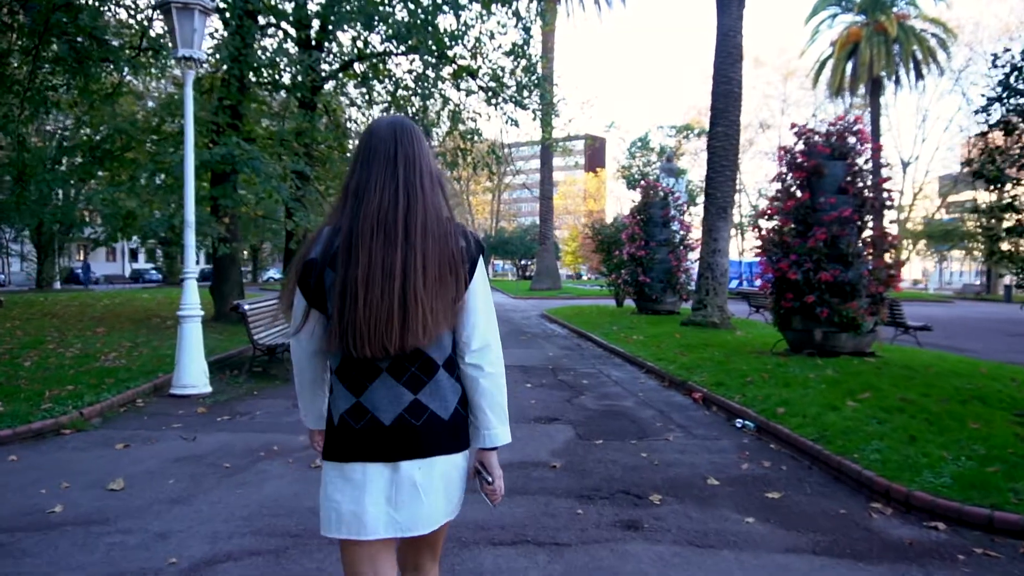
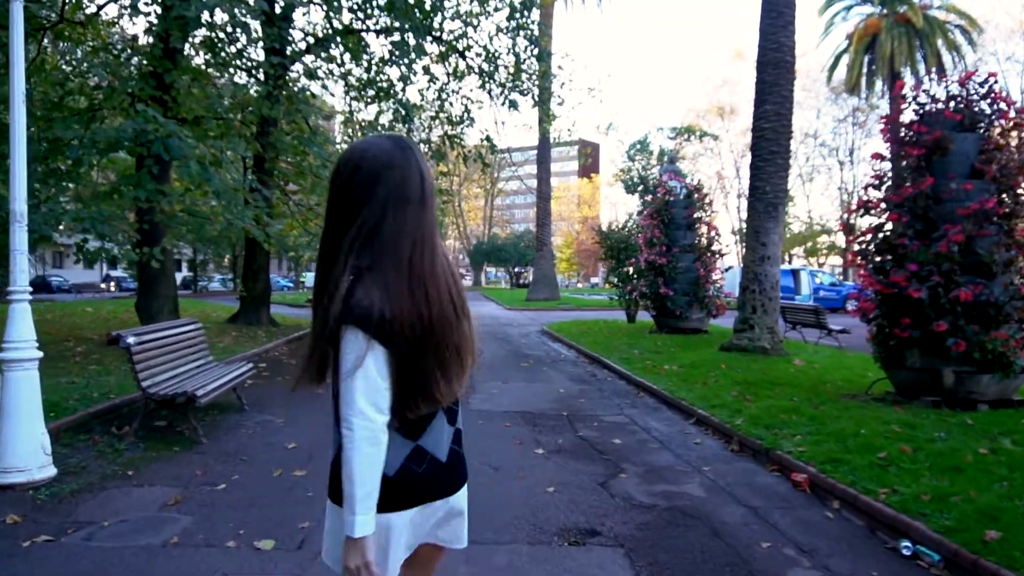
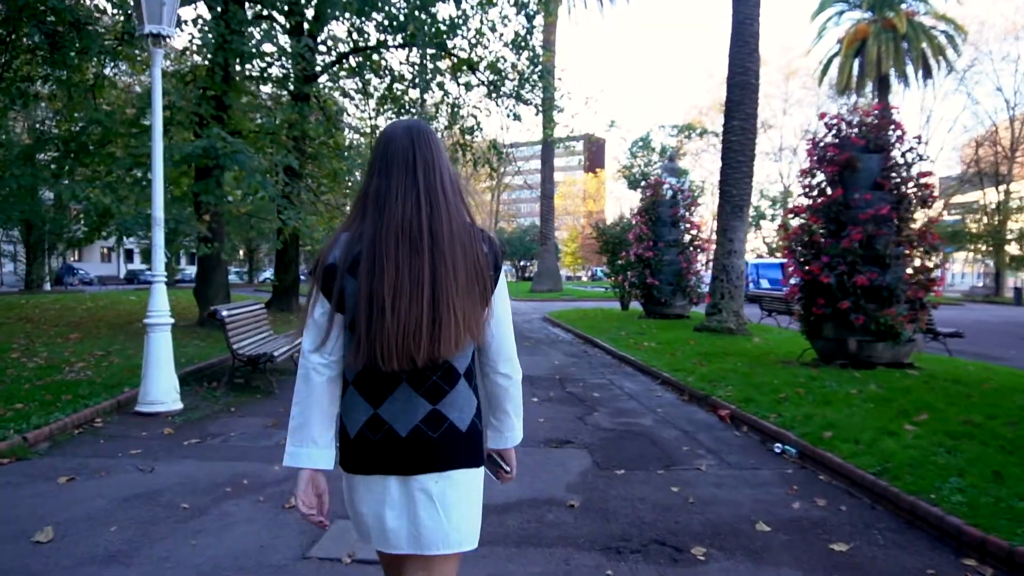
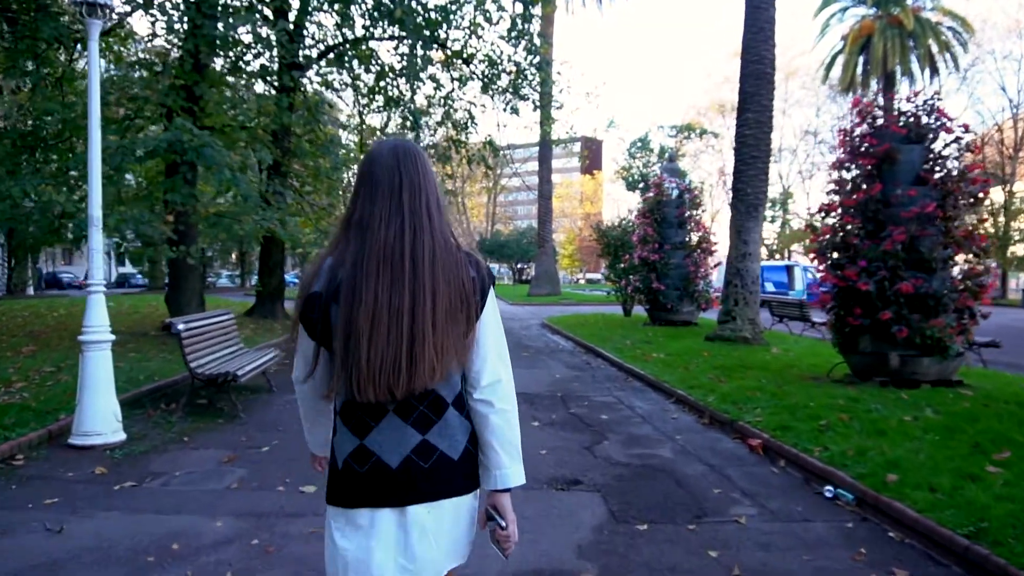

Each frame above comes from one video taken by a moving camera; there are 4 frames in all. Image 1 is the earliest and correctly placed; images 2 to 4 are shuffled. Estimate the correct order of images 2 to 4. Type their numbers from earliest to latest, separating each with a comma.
3, 4, 2
